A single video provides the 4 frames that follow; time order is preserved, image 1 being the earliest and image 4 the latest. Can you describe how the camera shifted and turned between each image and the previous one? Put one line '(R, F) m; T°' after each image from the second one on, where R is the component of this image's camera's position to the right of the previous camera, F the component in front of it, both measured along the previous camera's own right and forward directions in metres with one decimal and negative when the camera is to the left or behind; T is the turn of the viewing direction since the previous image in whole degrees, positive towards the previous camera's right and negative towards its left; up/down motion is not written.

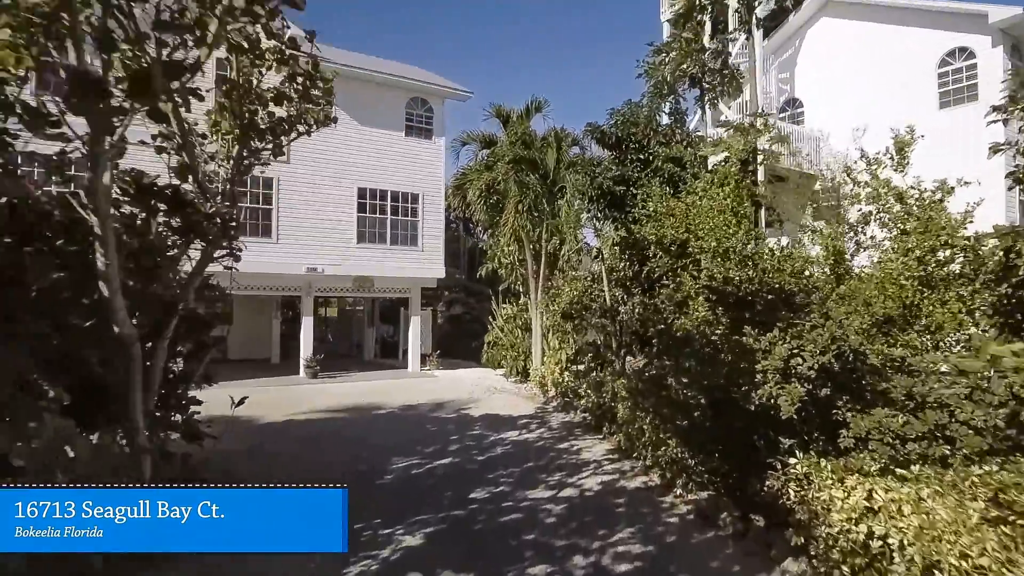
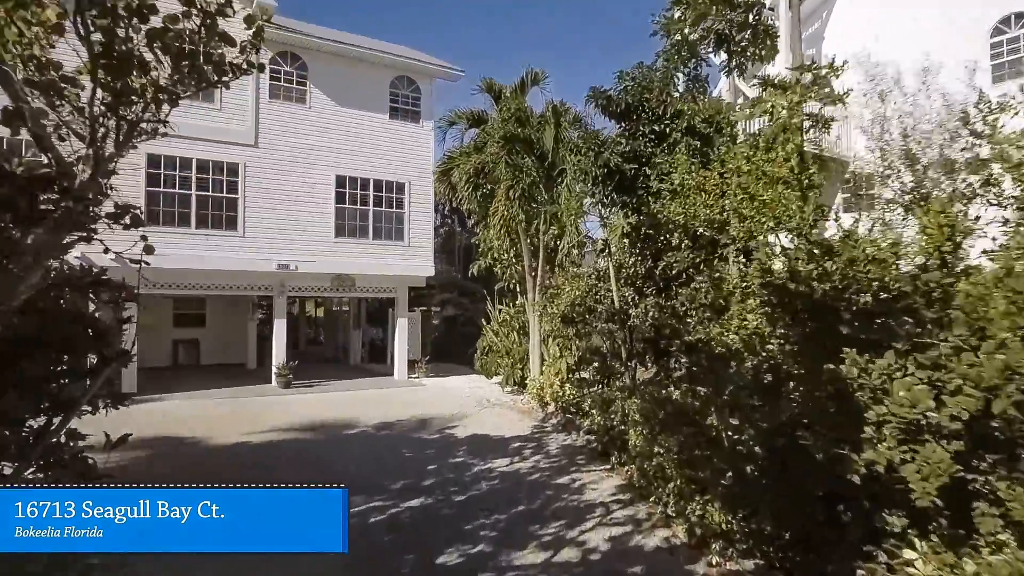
(+0.2, +1.7) m; 0°
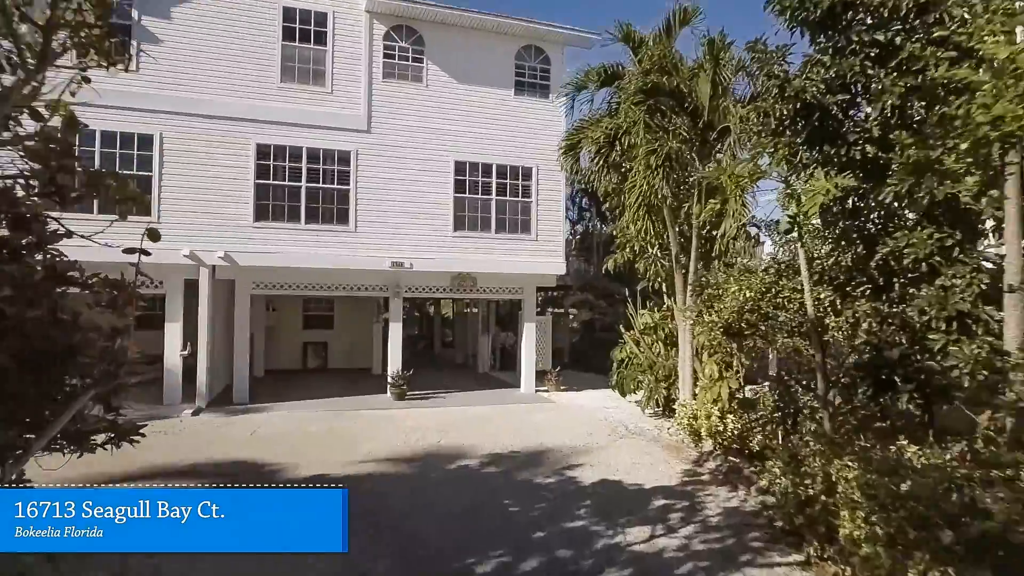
(+0.1, +2.3) m; -13°
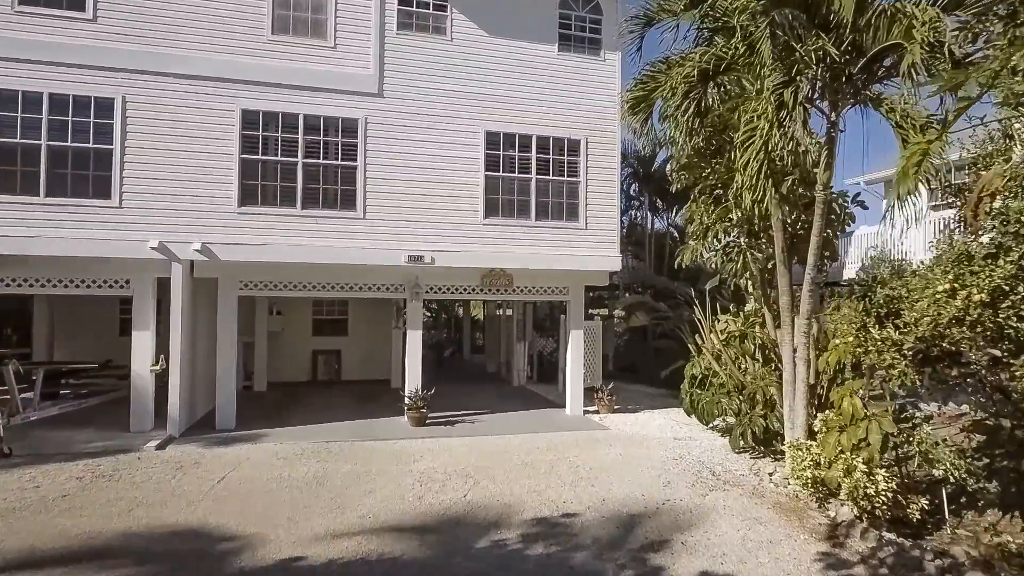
(-0.2, +2.5) m; -3°
